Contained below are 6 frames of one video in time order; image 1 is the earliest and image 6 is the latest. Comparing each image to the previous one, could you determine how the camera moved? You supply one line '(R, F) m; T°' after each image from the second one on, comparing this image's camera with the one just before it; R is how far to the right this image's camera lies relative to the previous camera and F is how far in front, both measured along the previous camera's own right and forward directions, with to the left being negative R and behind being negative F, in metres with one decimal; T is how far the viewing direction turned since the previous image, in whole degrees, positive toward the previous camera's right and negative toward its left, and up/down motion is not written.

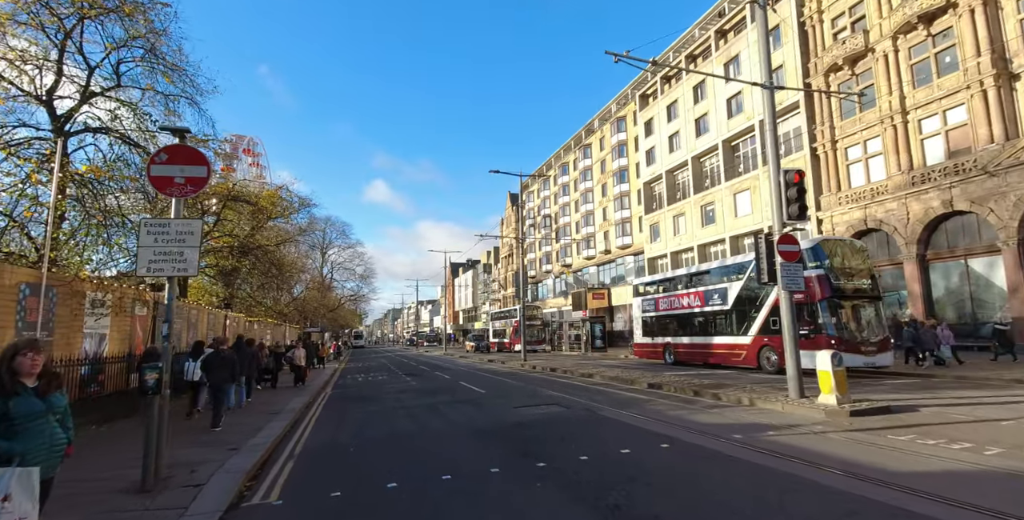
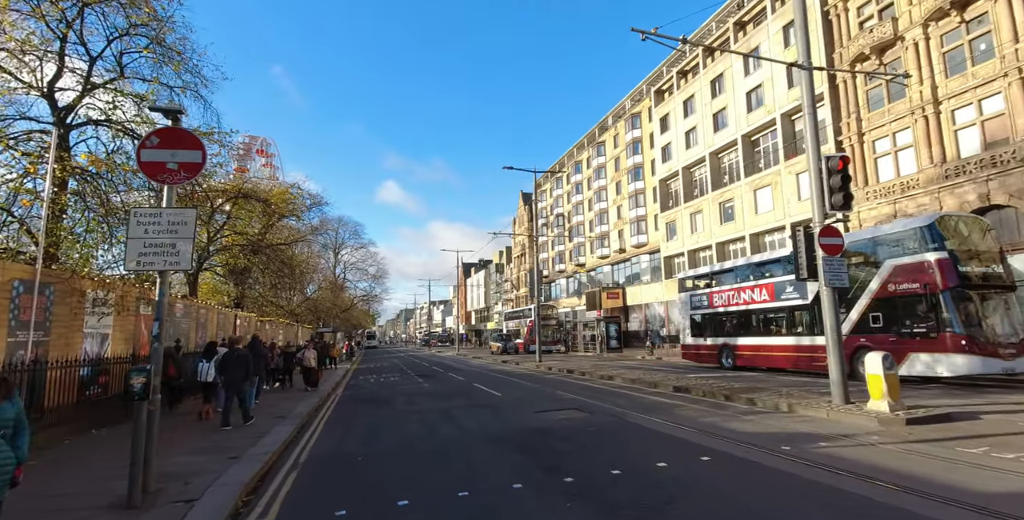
(-0.1, +0.6) m; -1°
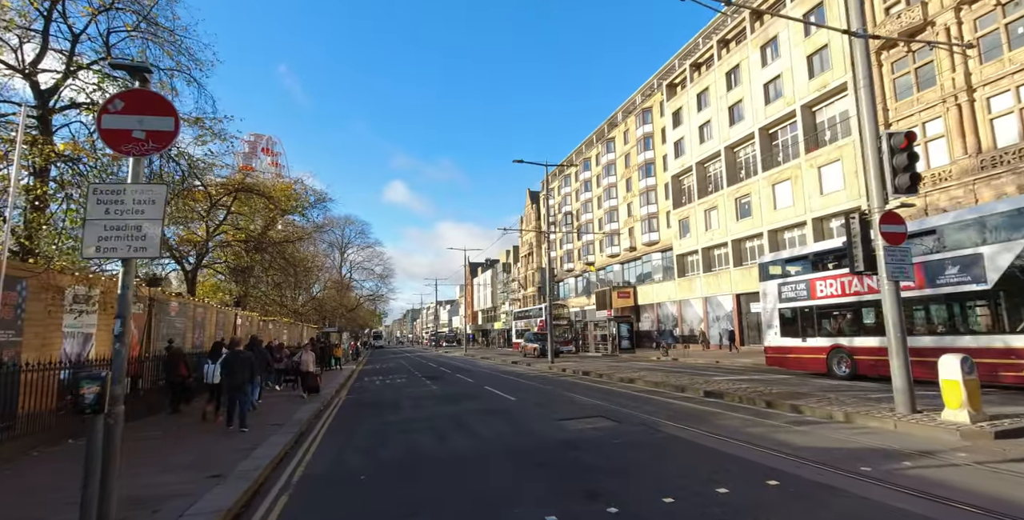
(-0.2, +1.0) m; -1°
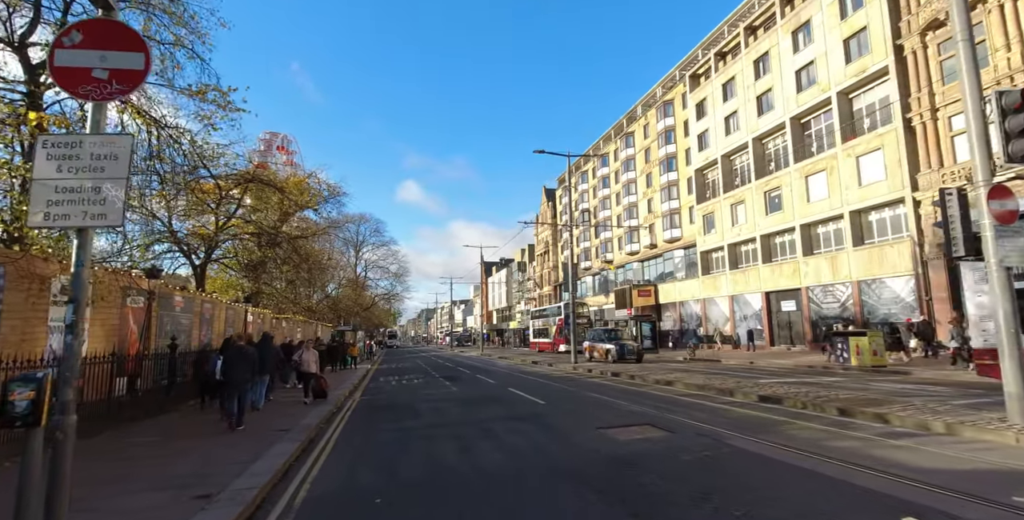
(-0.3, +1.1) m; -1°
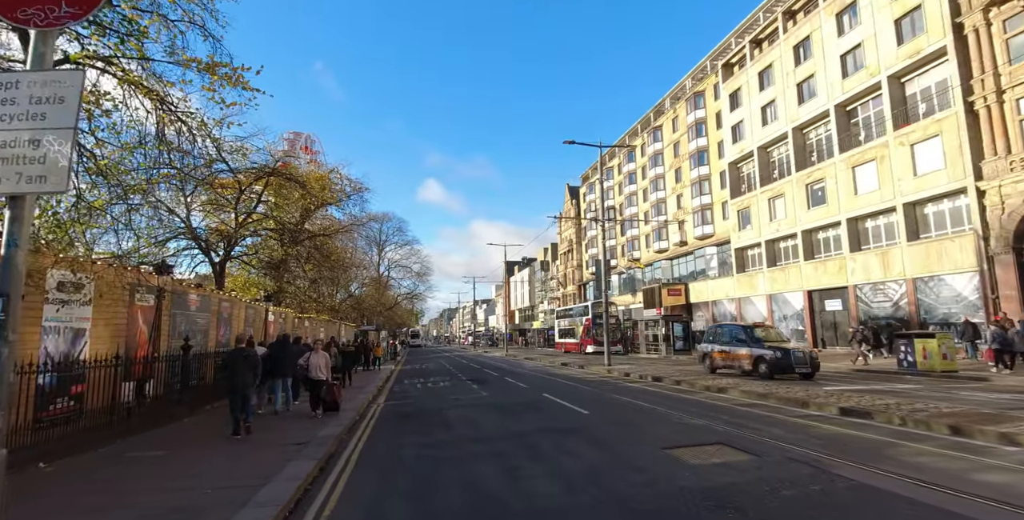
(-0.4, +1.1) m; -2°
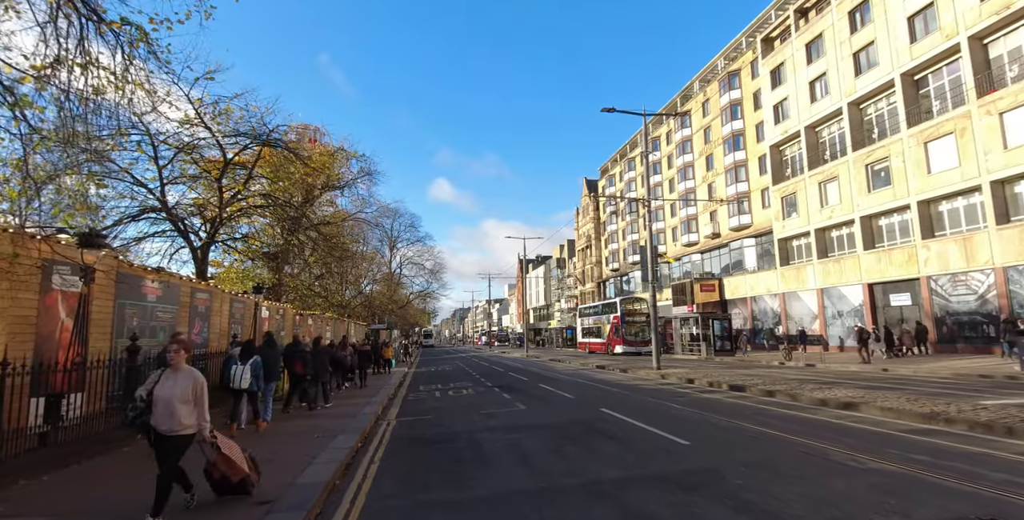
(-0.7, +3.0) m; -1°
